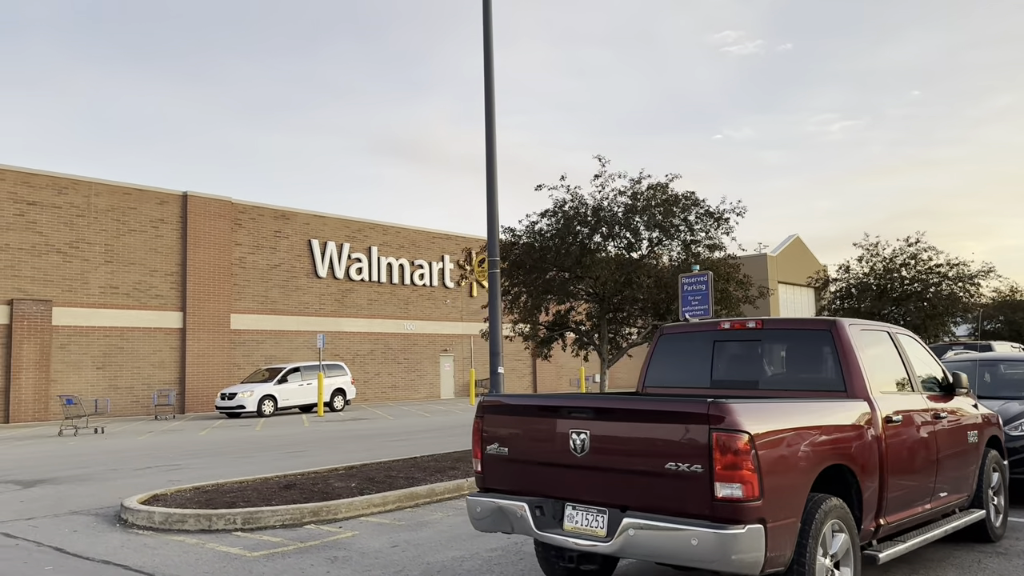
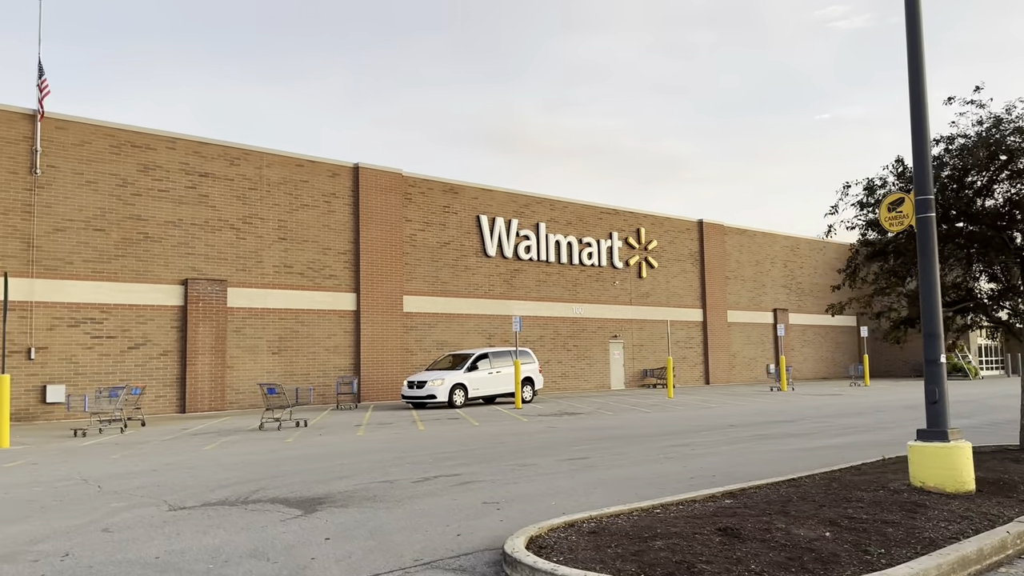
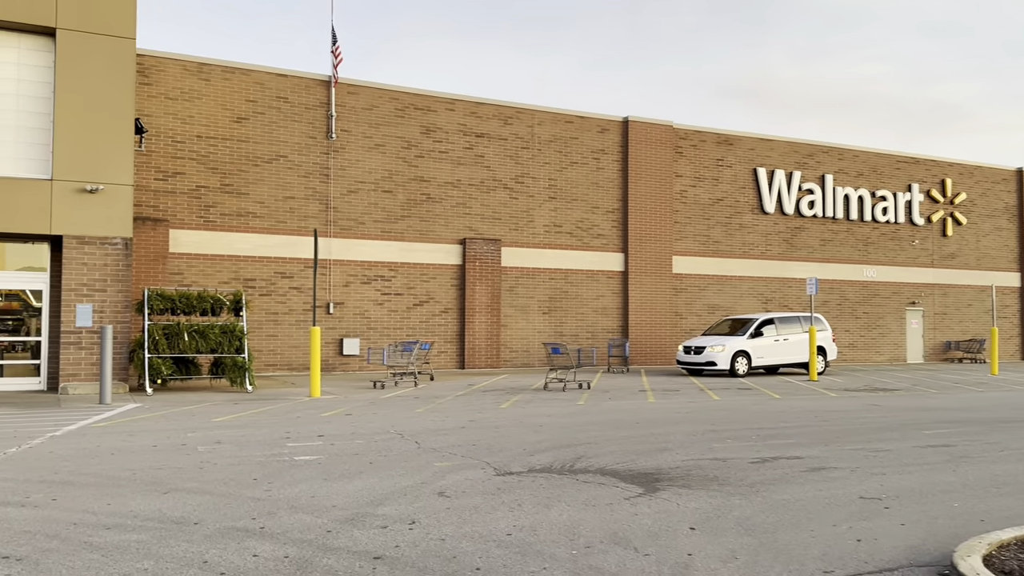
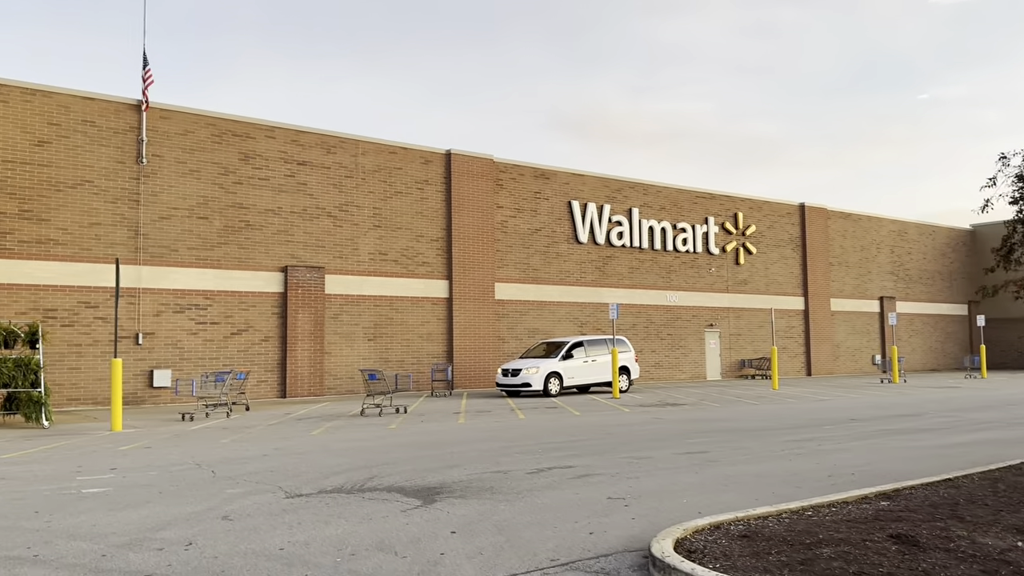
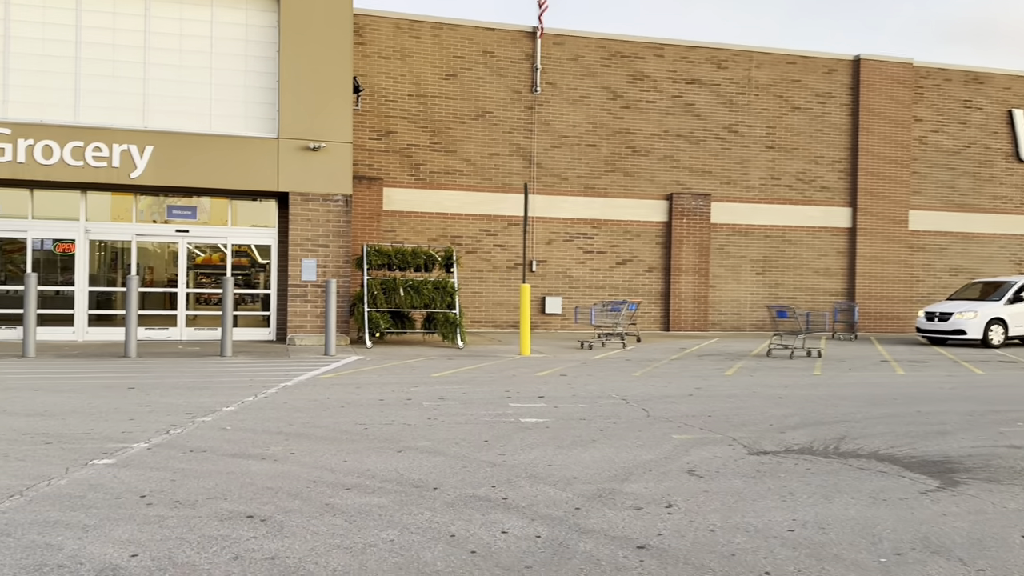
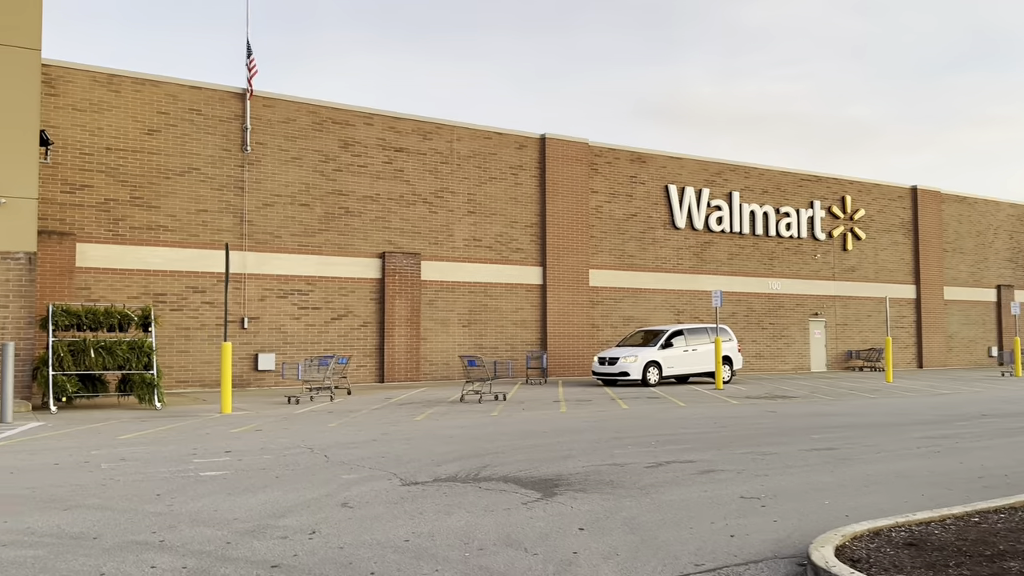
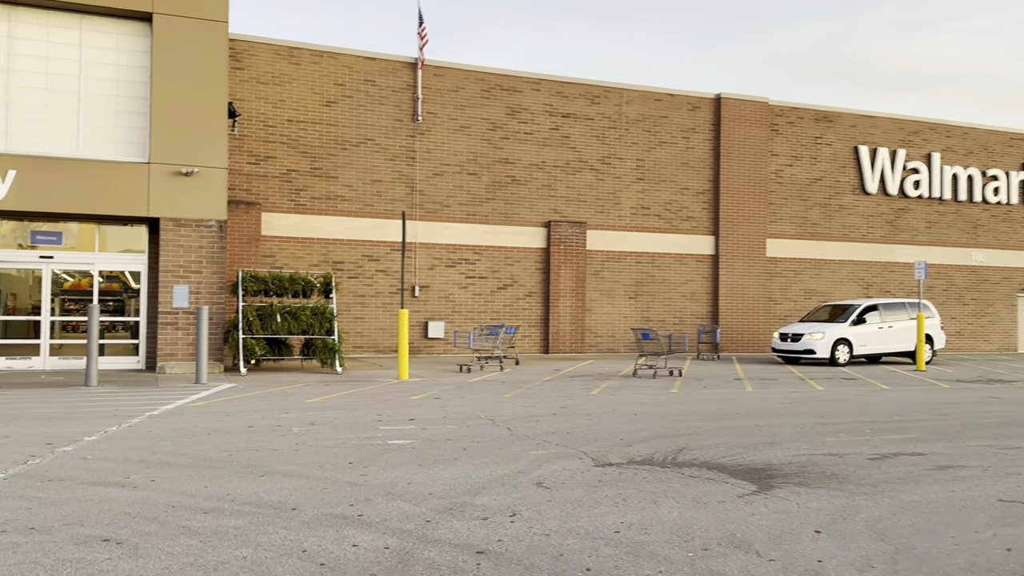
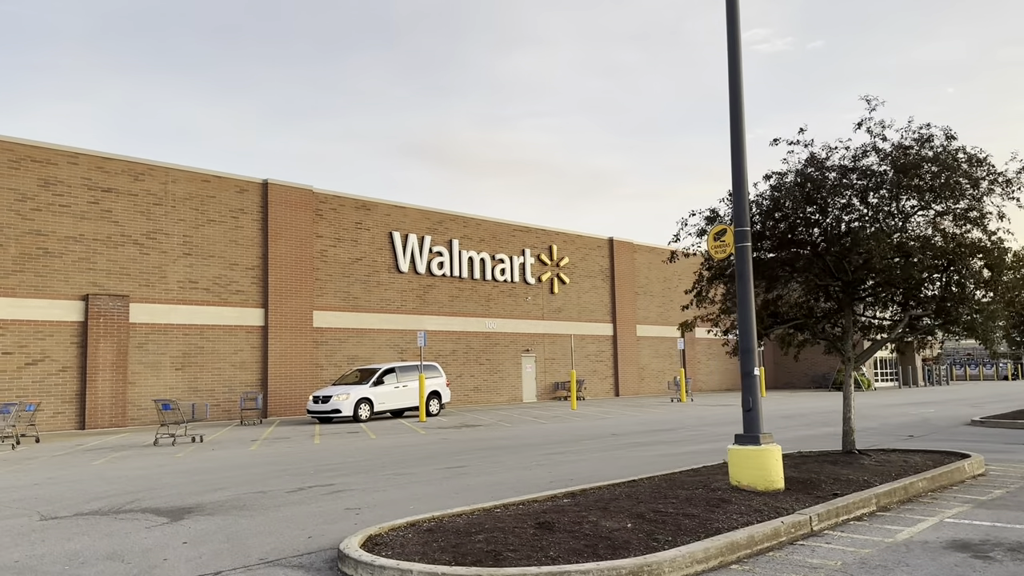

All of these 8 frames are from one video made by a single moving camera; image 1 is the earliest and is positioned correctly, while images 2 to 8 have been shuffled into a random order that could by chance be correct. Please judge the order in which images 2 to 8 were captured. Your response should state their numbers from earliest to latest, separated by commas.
8, 2, 4, 6, 3, 7, 5
